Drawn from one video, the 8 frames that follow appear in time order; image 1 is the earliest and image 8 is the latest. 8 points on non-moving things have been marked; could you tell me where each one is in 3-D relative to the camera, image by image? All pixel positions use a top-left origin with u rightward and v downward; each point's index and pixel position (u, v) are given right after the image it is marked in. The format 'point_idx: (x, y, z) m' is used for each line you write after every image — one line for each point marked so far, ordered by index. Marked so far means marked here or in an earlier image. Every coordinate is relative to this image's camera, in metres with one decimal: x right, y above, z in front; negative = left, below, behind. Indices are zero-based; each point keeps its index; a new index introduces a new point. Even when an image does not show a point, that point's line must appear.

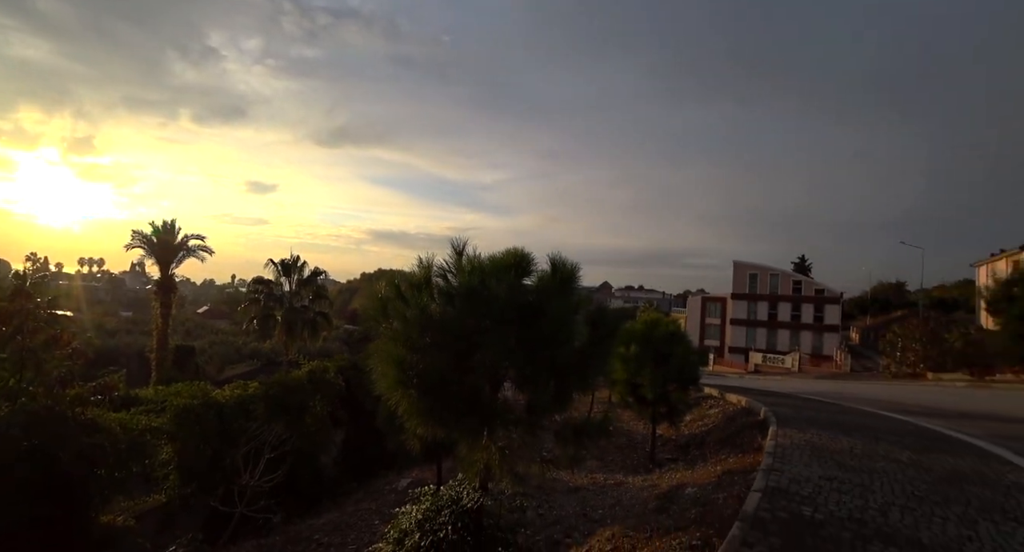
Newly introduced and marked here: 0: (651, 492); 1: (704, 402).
0: (+3.3, -4.6, +8.8) m
1: (+7.7, -5.0, +16.8) m
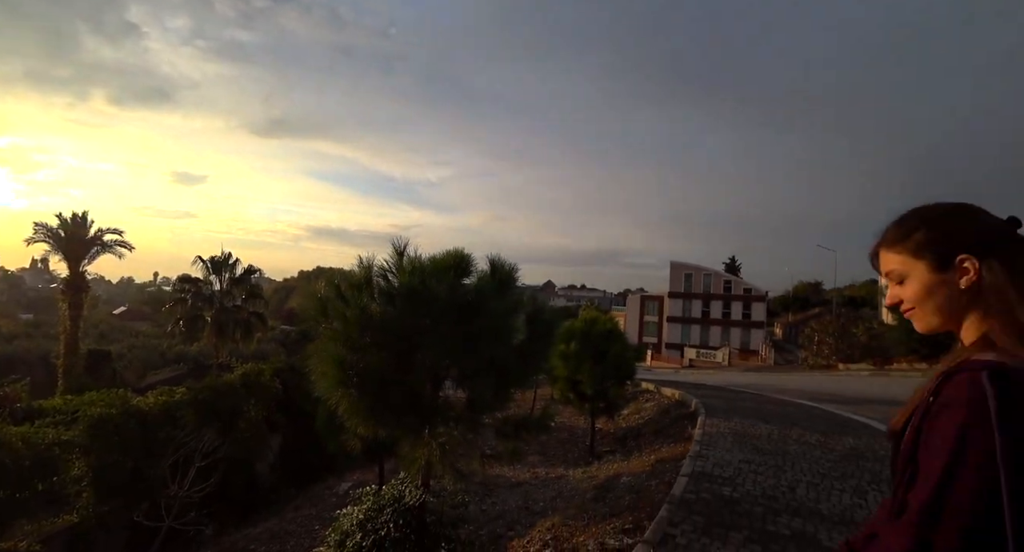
0: (+1.9, -4.6, +9.5) m
1: (+5.3, -5.0, +18.0) m
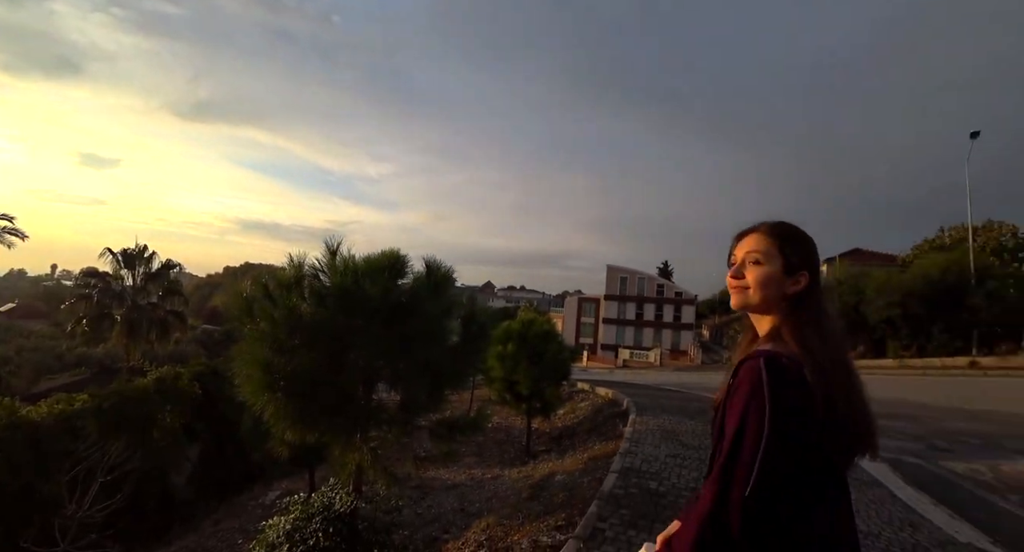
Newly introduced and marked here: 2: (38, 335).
0: (+0.3, -4.7, +9.8) m
1: (+2.6, -5.2, +18.6) m
2: (-19.7, -2.4, +17.8) m
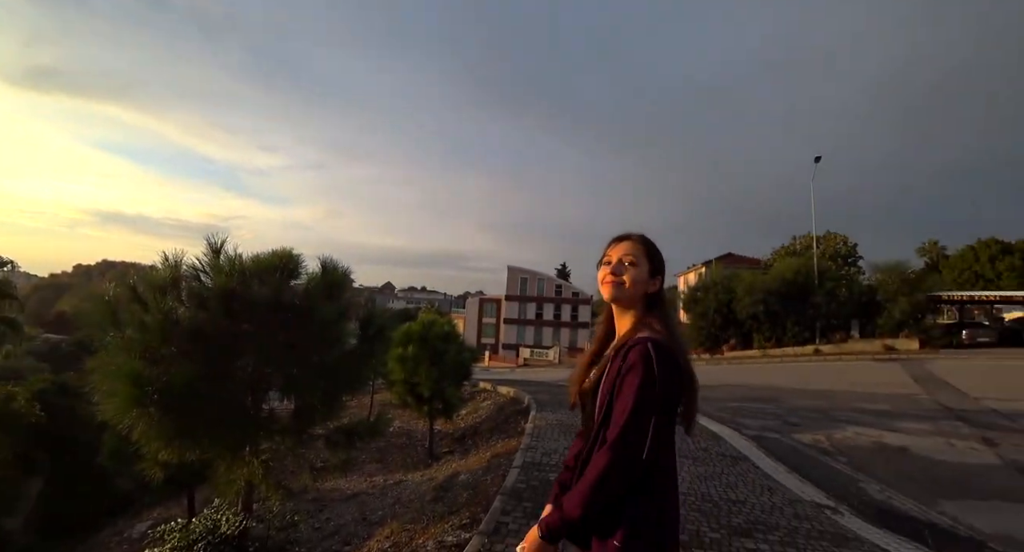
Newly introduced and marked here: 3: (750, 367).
0: (-2.0, -4.7, +10.0) m
1: (-1.5, -5.2, +19.1) m
2: (-23.2, -2.5, +13.9) m
3: (+10.5, -3.9, +19.4) m
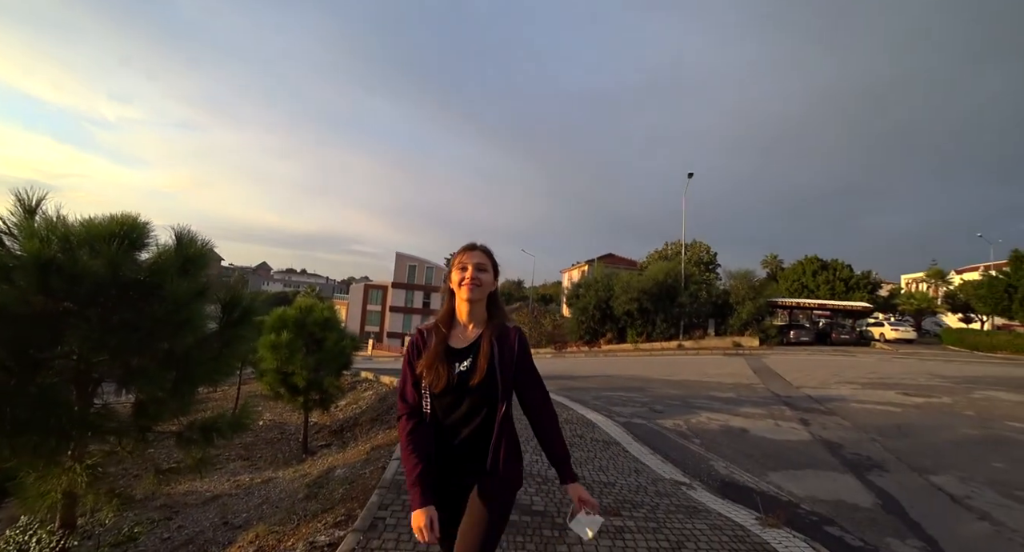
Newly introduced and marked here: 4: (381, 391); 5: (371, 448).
0: (-4.6, -4.2, +9.1) m
1: (-6.2, -4.5, +18.1) m
2: (-26.0, -0.9, +8.1) m
3: (+5.5, -3.8, +21.1) m
4: (-4.9, -4.3, +16.4) m
5: (-3.3, -3.7, +9.7) m
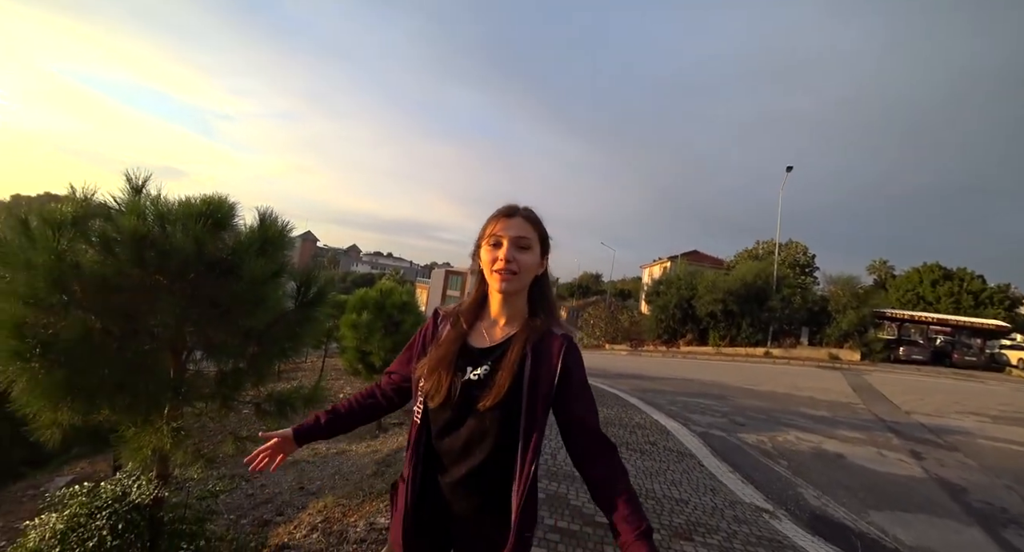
0: (-3.4, -4.0, +8.7) m
1: (-3.6, -4.0, +17.9) m
2: (-24.5, +0.5, +11.1) m
3: (+8.5, -3.9, +18.9) m
4: (-2.5, -3.9, +15.9) m
5: (-2.0, -3.5, +9.0) m
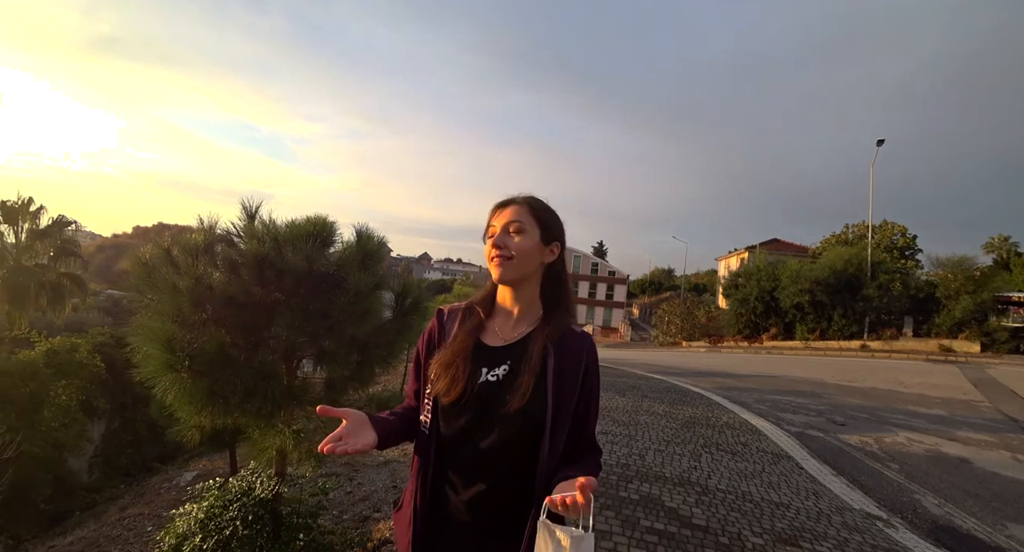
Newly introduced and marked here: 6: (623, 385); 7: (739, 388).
0: (-1.2, -4.2, +9.3) m
1: (-0.1, -4.2, +18.3) m
2: (-22.0, -0.8, +14.5) m
3: (+12.0, -3.5, +17.7) m
4: (+0.7, -4.0, +16.3) m
5: (+0.2, -3.7, +9.4) m
6: (+3.1, -3.2, +12.2) m
7: (+7.2, -3.5, +13.2) m
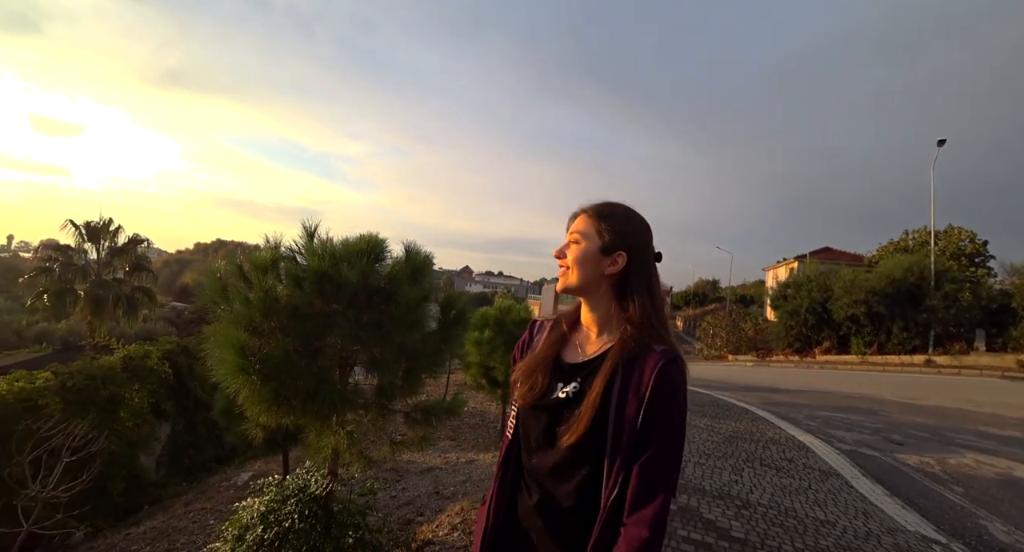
0: (-0.4, -4.5, +10.1) m
1: (+1.5, -4.8, +19.0) m
2: (-20.6, -1.3, +17.2) m
3: (+13.5, -3.9, +17.4) m
4: (+2.1, -4.5, +16.9) m
5: (+1.1, -4.0, +10.1) m
6: (+4.2, -3.6, +12.7) m
7: (+8.3, -3.9, +13.4) m
